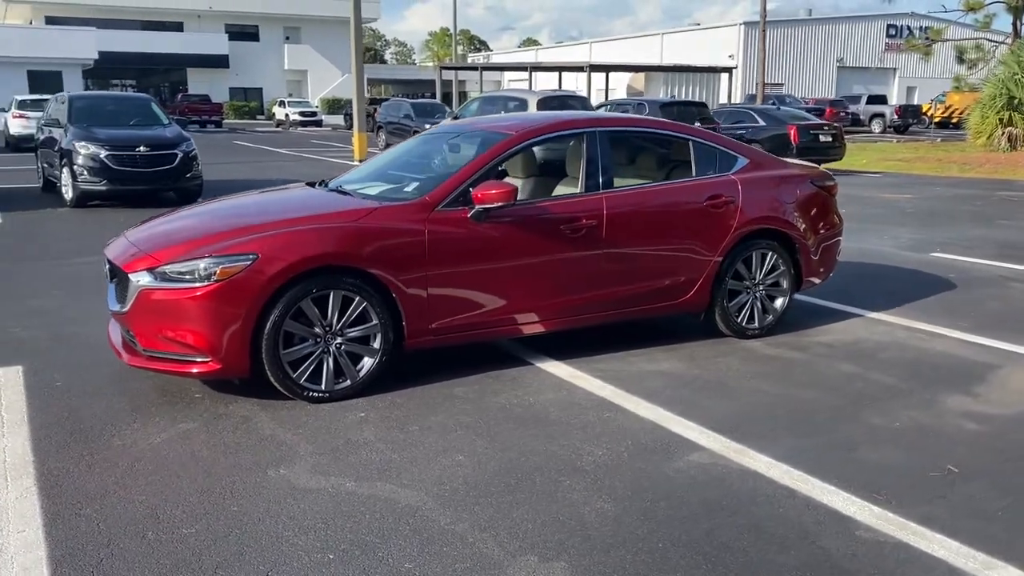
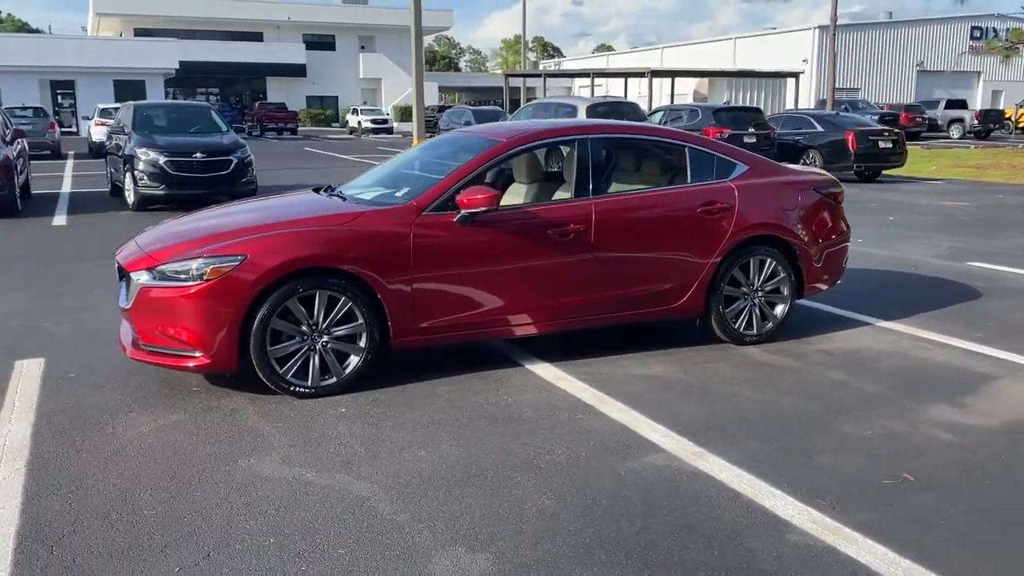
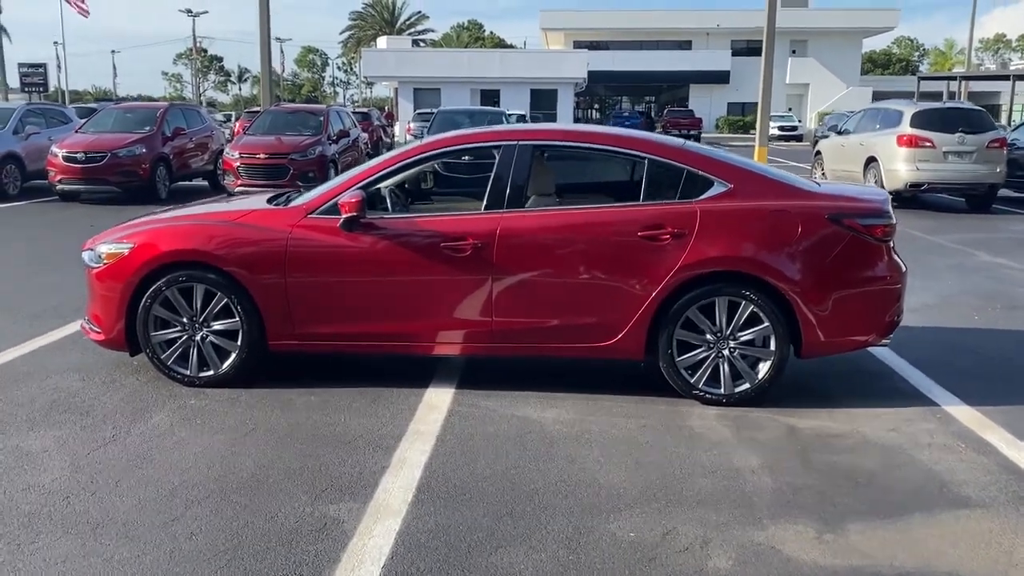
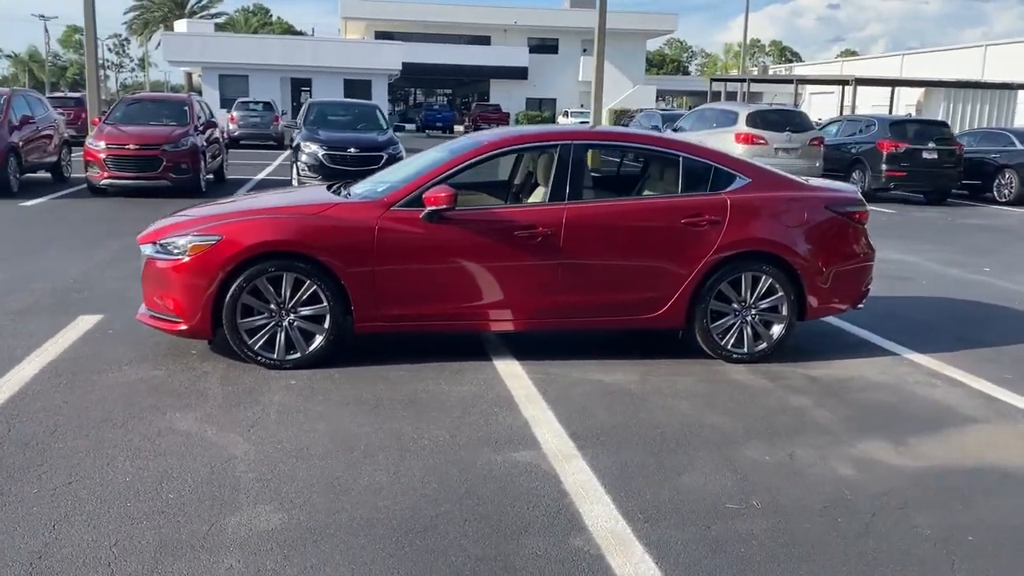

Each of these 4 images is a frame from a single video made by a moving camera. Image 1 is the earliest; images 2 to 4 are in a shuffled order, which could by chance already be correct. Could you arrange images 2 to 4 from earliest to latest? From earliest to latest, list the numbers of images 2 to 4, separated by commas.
2, 4, 3
